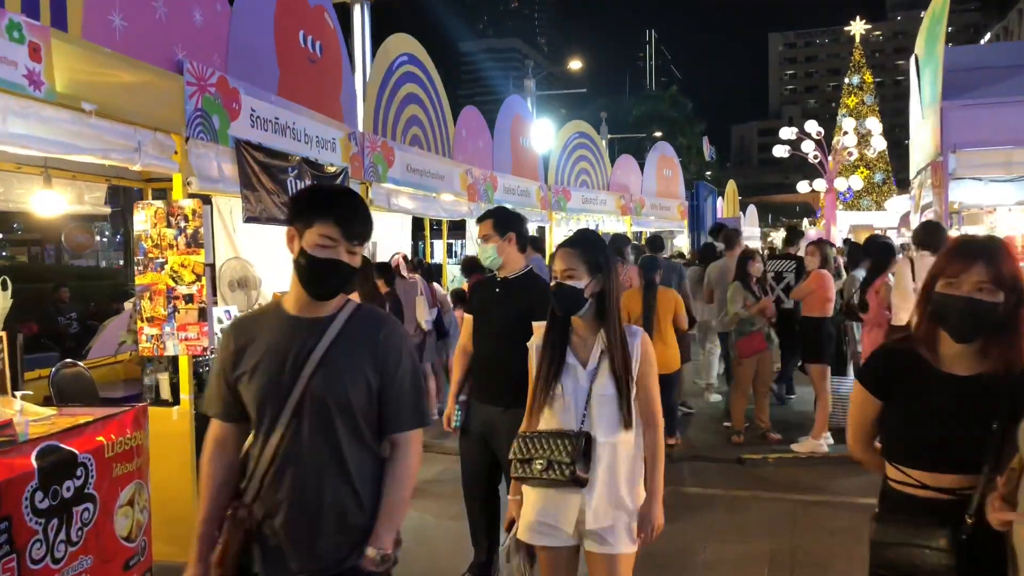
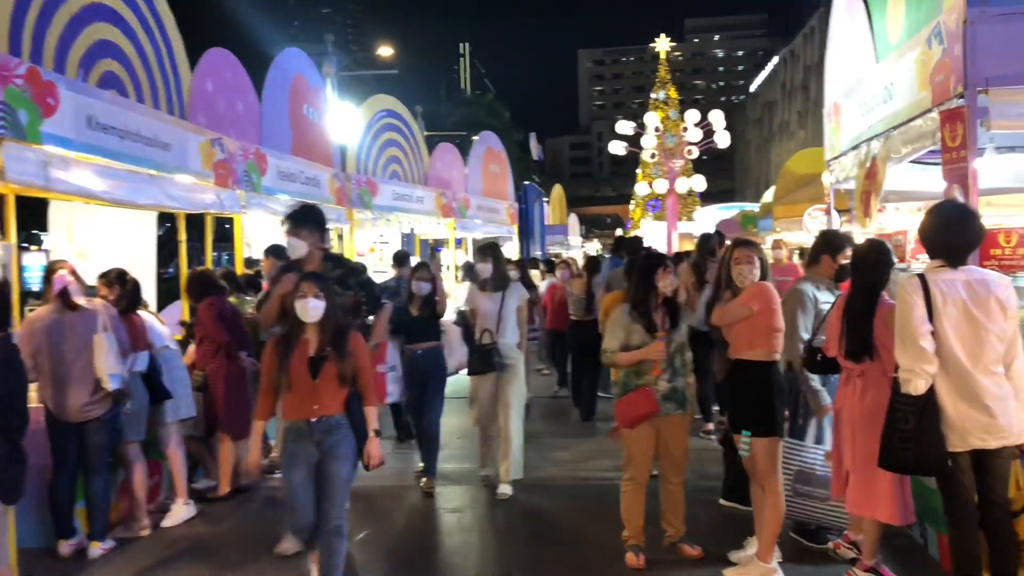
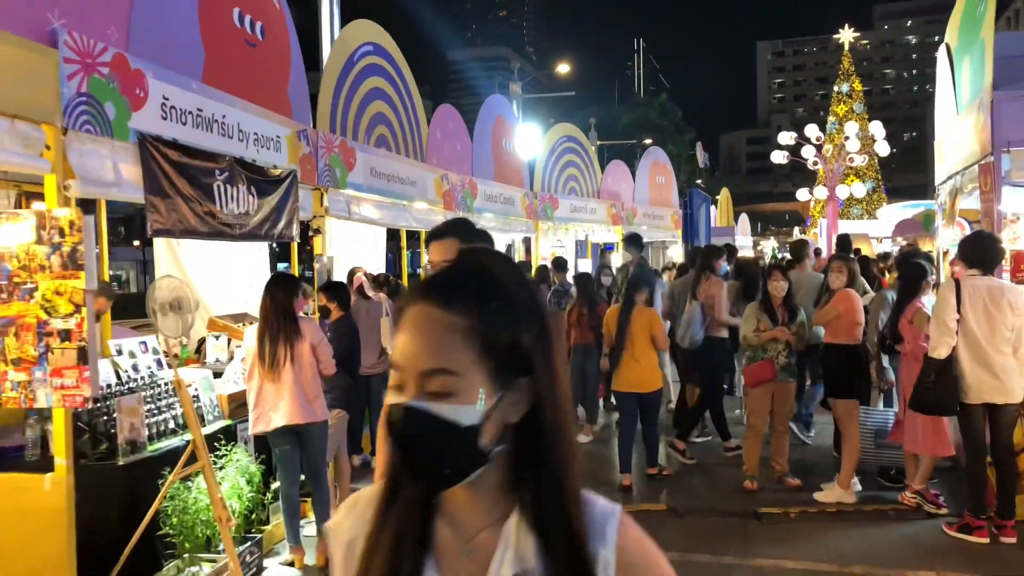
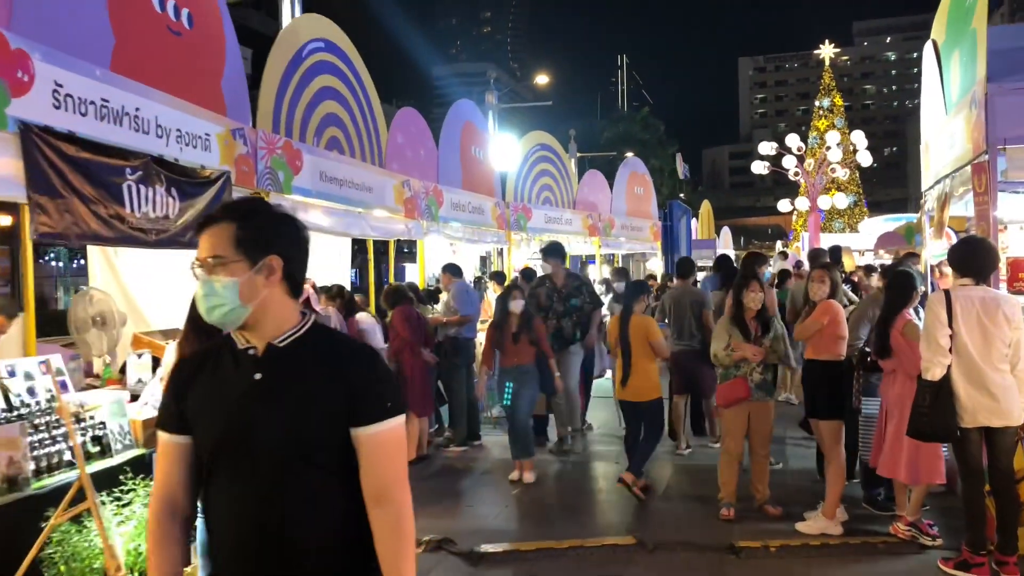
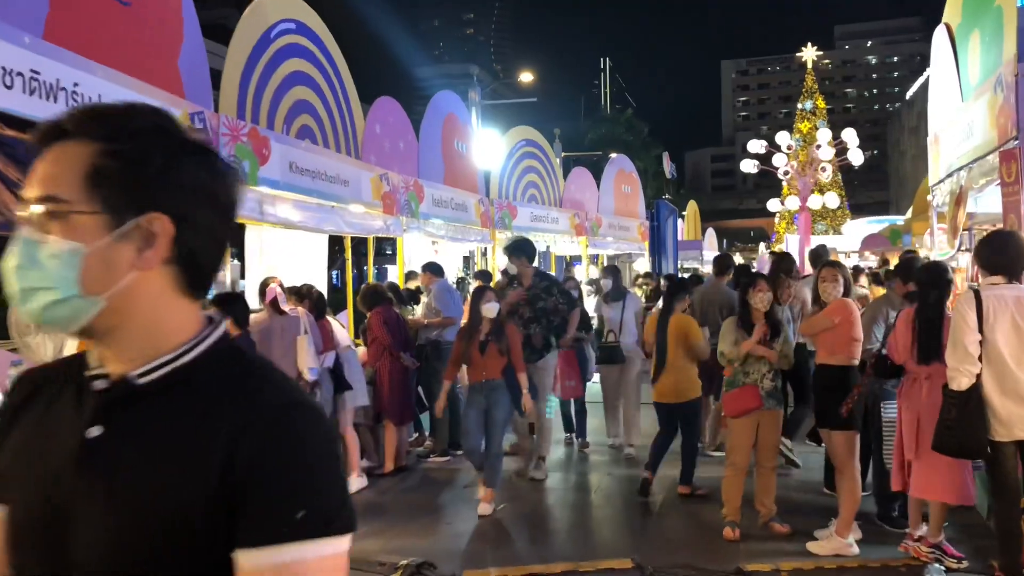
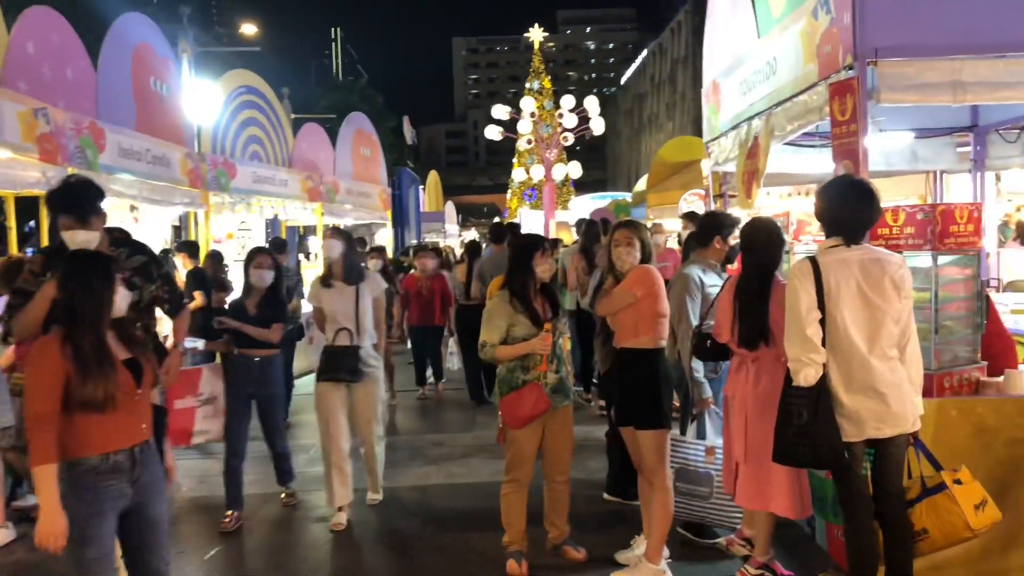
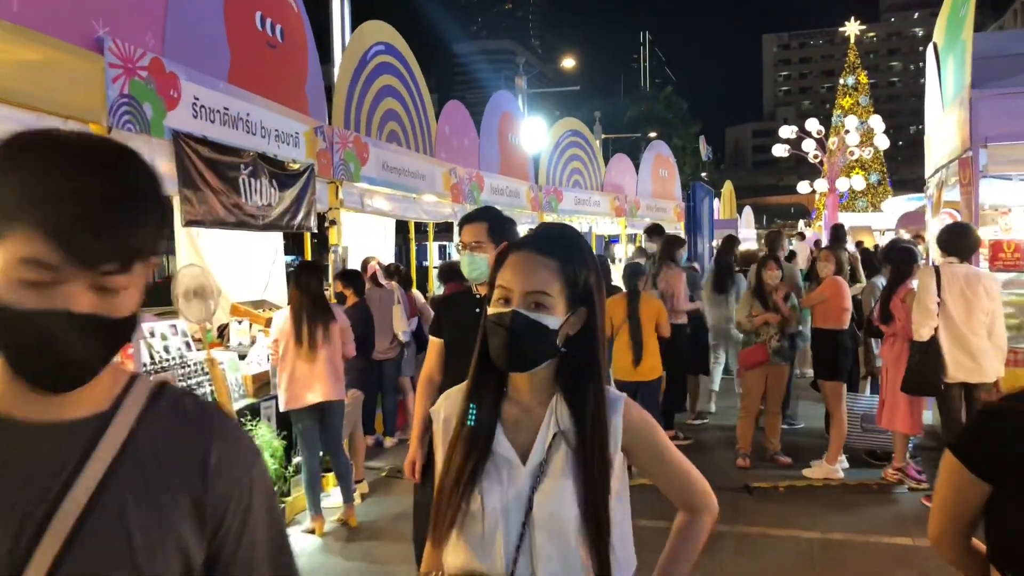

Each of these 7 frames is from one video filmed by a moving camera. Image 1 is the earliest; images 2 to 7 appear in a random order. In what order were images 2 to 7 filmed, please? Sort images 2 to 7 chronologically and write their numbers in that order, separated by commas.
7, 3, 4, 5, 2, 6
